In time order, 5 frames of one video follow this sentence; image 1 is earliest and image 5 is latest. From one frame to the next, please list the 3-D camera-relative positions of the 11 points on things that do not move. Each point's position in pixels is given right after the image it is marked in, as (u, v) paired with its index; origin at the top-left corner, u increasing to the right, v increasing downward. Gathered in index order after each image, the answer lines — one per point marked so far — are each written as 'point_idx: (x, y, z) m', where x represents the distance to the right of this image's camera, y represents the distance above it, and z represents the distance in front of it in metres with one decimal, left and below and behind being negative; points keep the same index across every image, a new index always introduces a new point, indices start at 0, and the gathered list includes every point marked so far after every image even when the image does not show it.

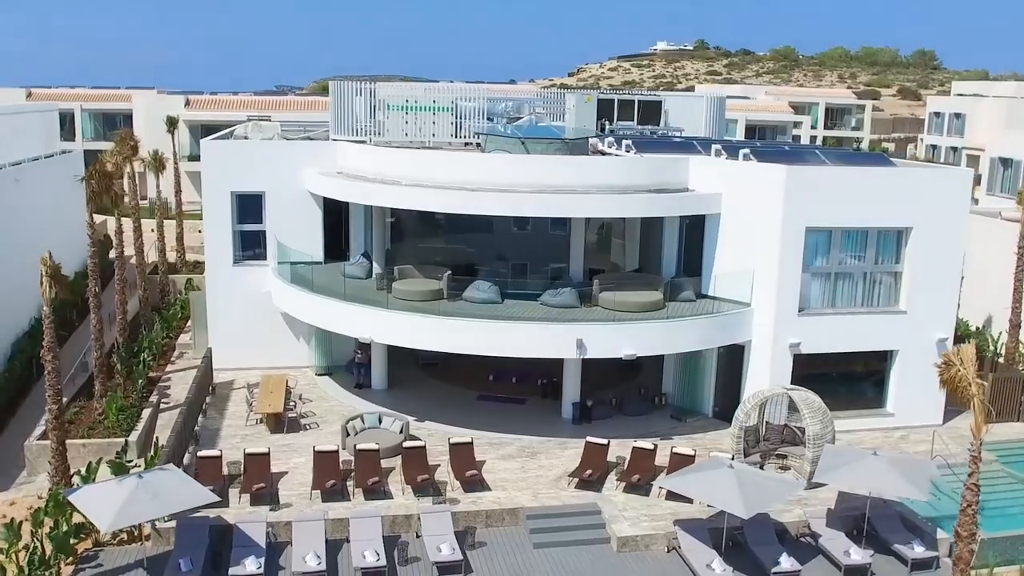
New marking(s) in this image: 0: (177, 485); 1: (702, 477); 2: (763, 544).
0: (-6.0, -3.5, +15.2) m
1: (+3.4, -3.4, +15.6) m
2: (+4.7, -4.8, +16.2) m
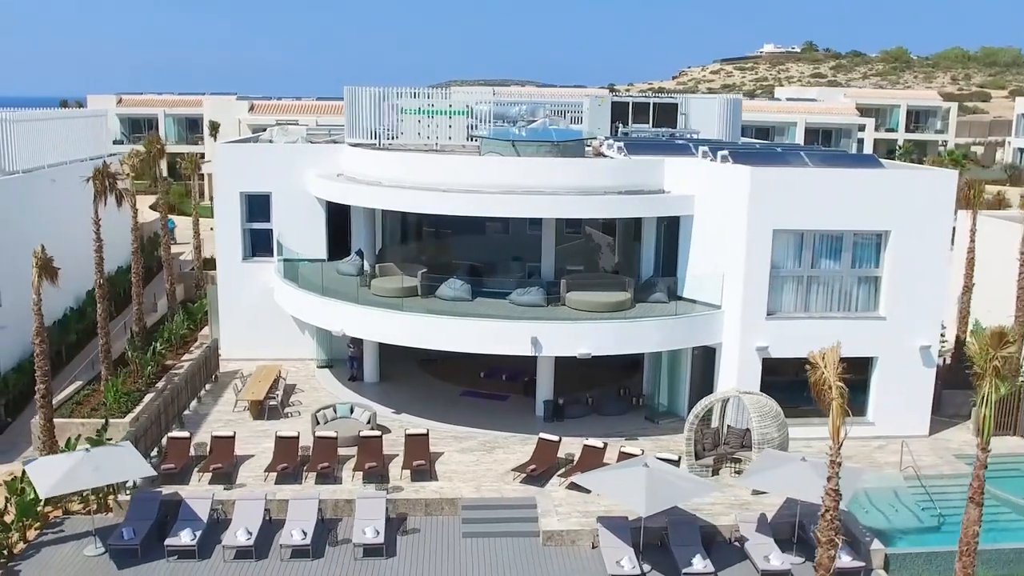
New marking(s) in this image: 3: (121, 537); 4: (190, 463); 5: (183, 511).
0: (-7.5, -3.3, +16.4) m
1: (+1.9, -3.4, +15.7) m
2: (+3.2, -4.8, +16.2) m
3: (-7.4, -4.7, +16.4) m
4: (-7.2, -3.9, +19.4) m
5: (-6.6, -4.5, +17.3) m
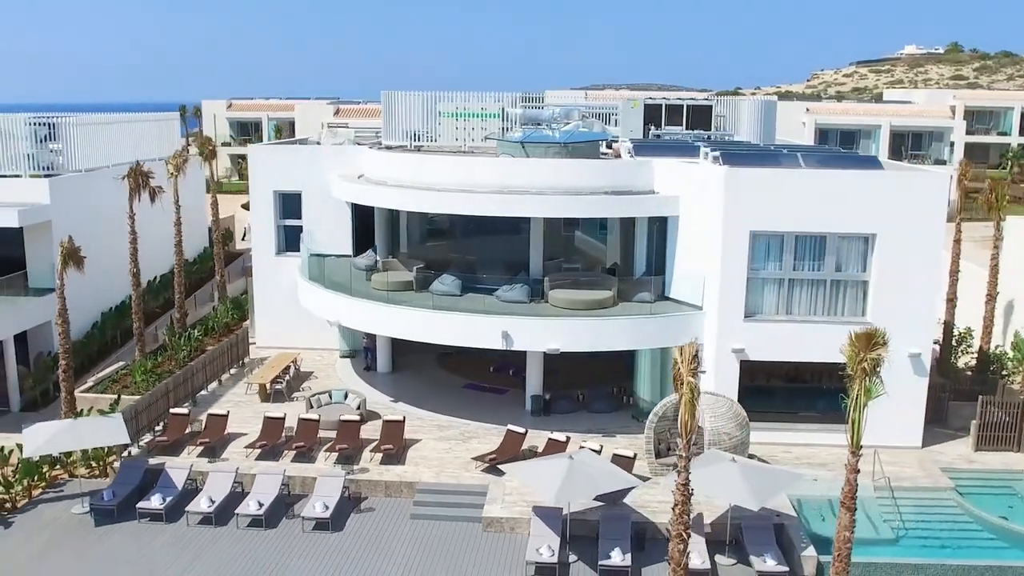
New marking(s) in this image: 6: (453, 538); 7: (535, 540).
0: (-8.7, -3.0, +18.2) m
1: (+0.5, -3.3, +16.1) m
2: (+1.8, -4.7, +16.4) m
3: (-8.6, -4.4, +18.2) m
4: (-8.0, -3.6, +21.0) m
5: (-7.7, -4.2, +18.9) m
6: (-1.2, -5.0, +17.4) m
7: (+0.4, -4.8, +16.3) m
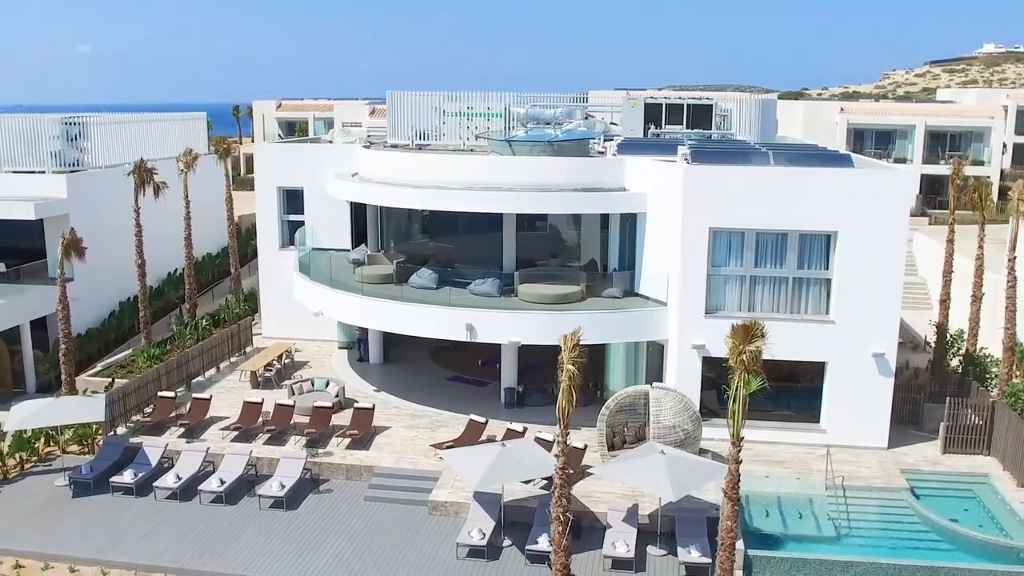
0: (-9.7, -2.7, +19.4) m
1: (-0.8, -3.1, +16.6) m
2: (+0.6, -4.6, +16.8) m
3: (-9.7, -4.1, +19.4) m
4: (-8.8, -3.4, +22.2) m
5: (-8.7, -3.9, +20.1) m
6: (-2.4, -4.9, +18.1) m
7: (-0.8, -4.6, +16.8) m
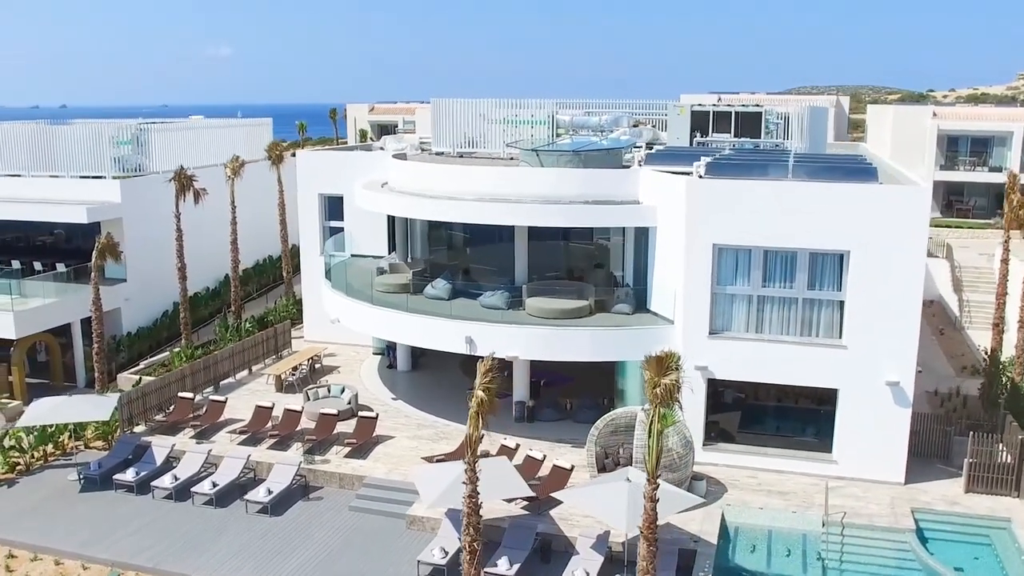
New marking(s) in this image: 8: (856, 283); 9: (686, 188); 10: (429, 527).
0: (-9.9, -2.8, +20.4) m
1: (-1.4, -3.4, +16.5) m
2: (-0.1, -4.9, +16.5) m
3: (-10.0, -4.2, +20.3) m
4: (-8.7, -3.5, +23.0) m
5: (-8.8, -4.0, +20.9) m
6: (-2.9, -5.1, +18.1) m
7: (-1.5, -4.9, +16.7) m
8: (+7.5, +0.1, +18.8) m
9: (+3.9, +2.3, +19.5) m
10: (-1.7, -5.0, +18.0) m
